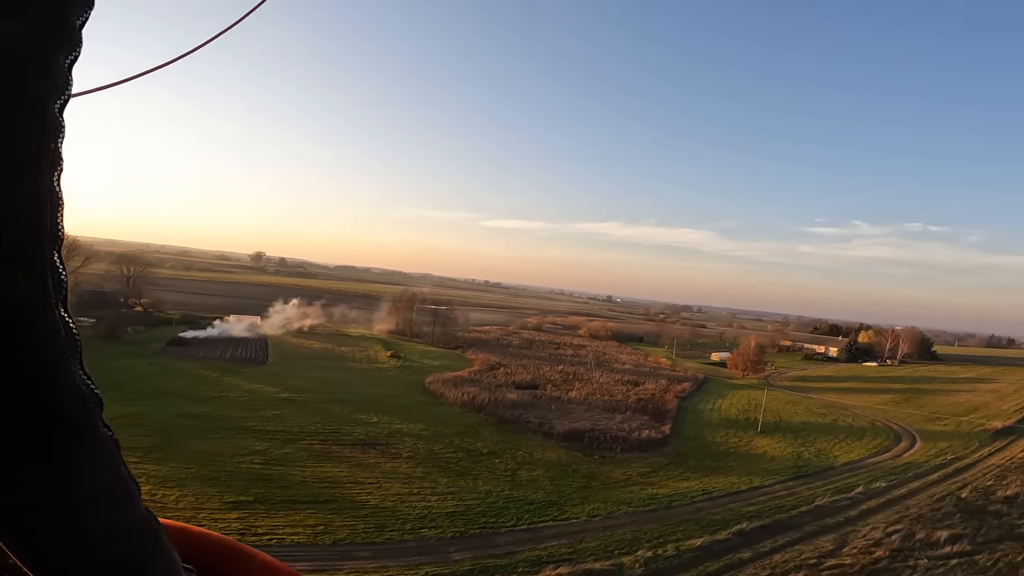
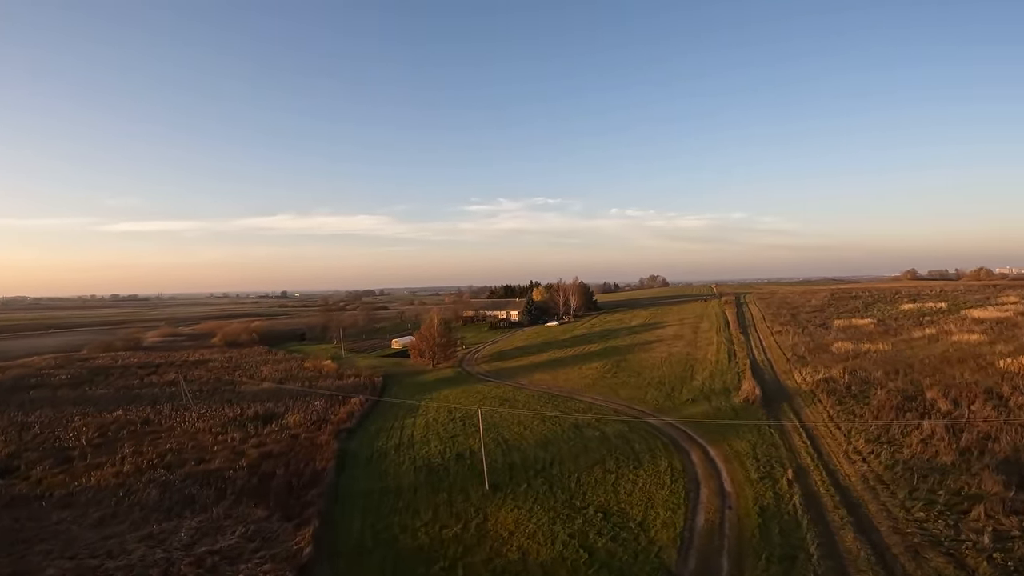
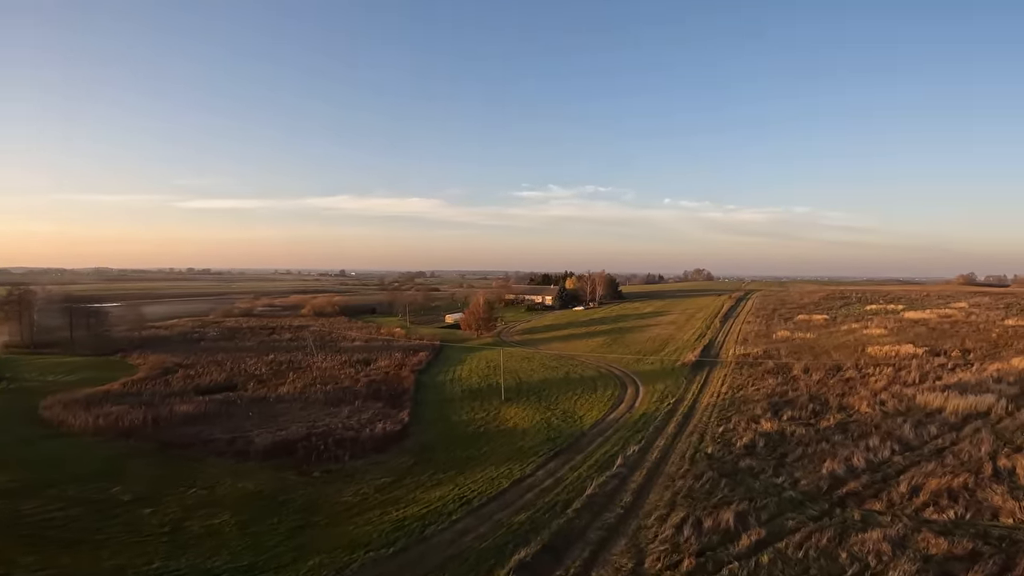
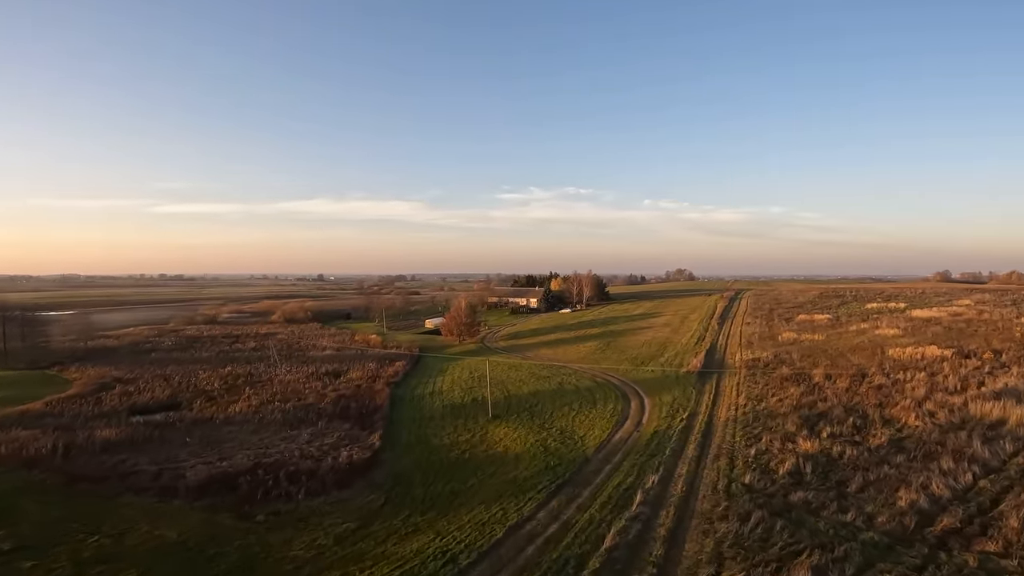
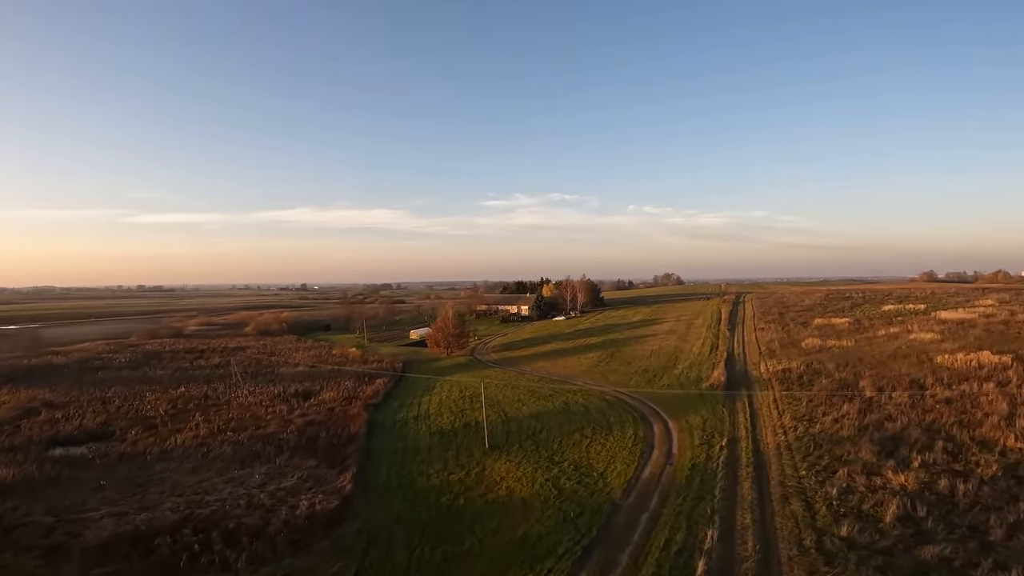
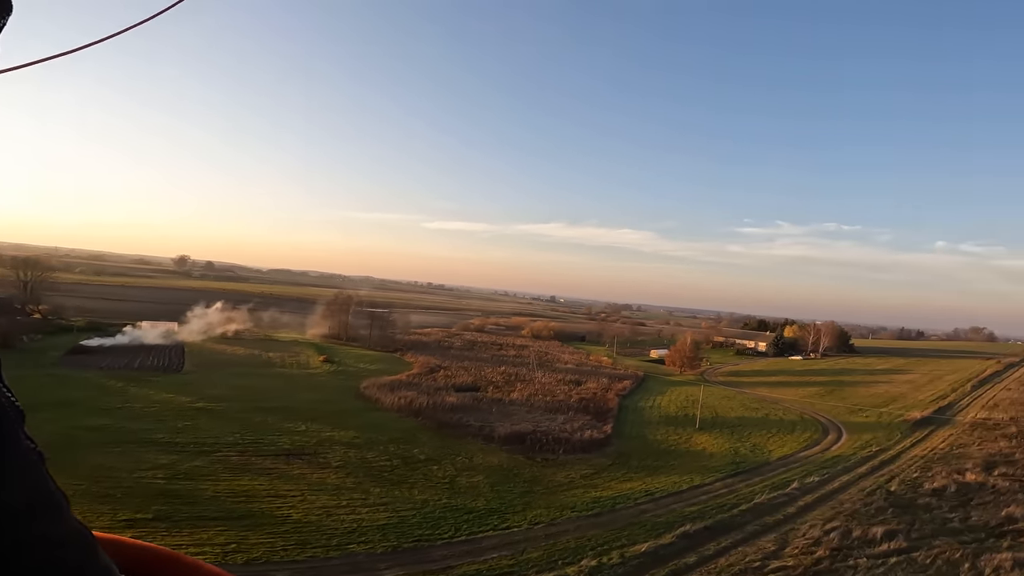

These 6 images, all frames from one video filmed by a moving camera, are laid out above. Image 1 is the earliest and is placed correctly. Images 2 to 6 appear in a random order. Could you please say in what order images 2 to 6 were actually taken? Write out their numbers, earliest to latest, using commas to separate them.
6, 3, 4, 5, 2
